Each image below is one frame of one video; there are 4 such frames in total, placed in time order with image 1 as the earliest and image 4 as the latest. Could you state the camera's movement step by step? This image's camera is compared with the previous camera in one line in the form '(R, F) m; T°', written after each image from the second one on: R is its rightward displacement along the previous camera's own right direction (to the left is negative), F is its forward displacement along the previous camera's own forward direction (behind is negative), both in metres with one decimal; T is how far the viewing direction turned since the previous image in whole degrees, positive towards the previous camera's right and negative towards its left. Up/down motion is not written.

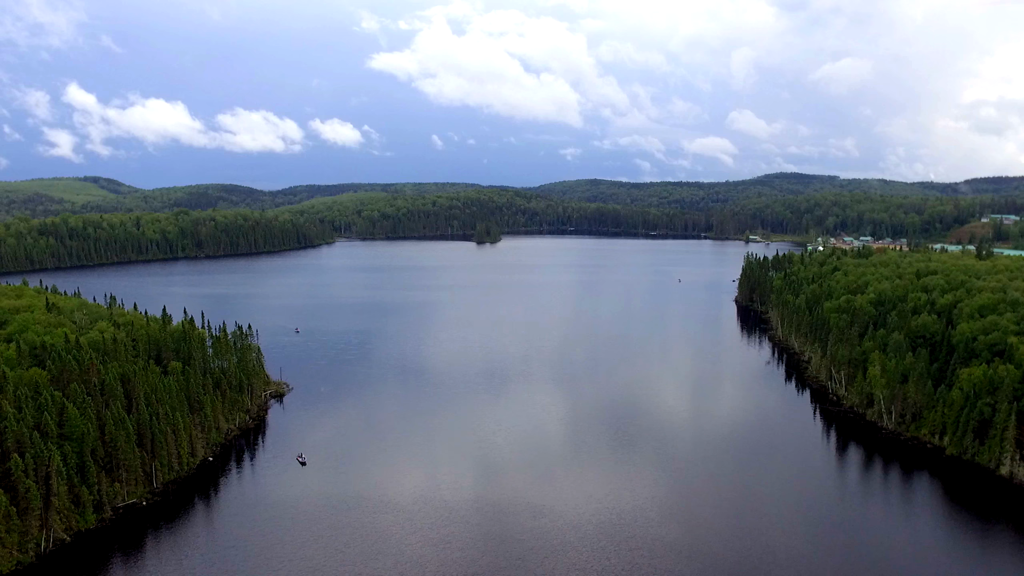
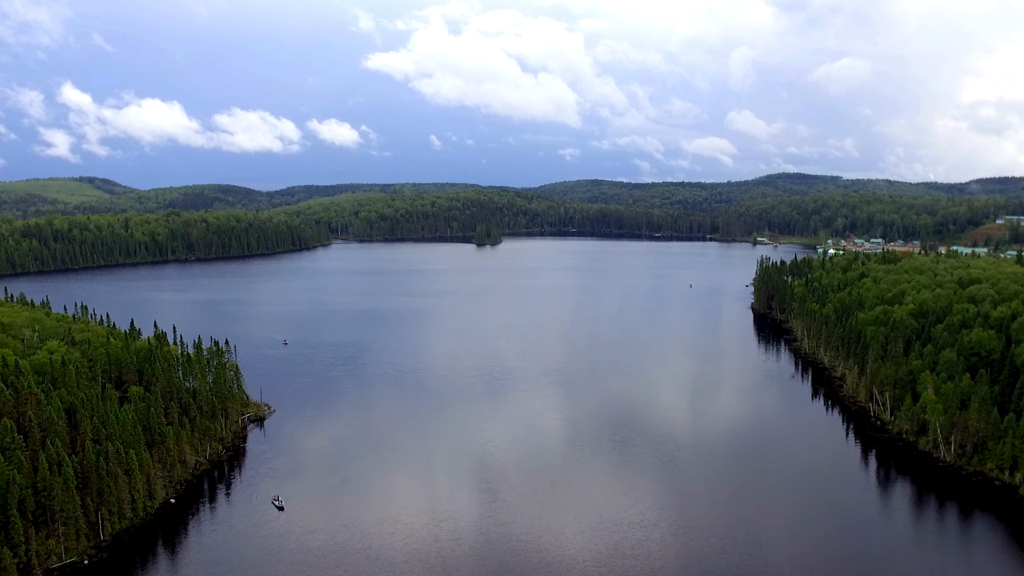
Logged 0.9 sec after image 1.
(-0.4, +4.6) m; 0°
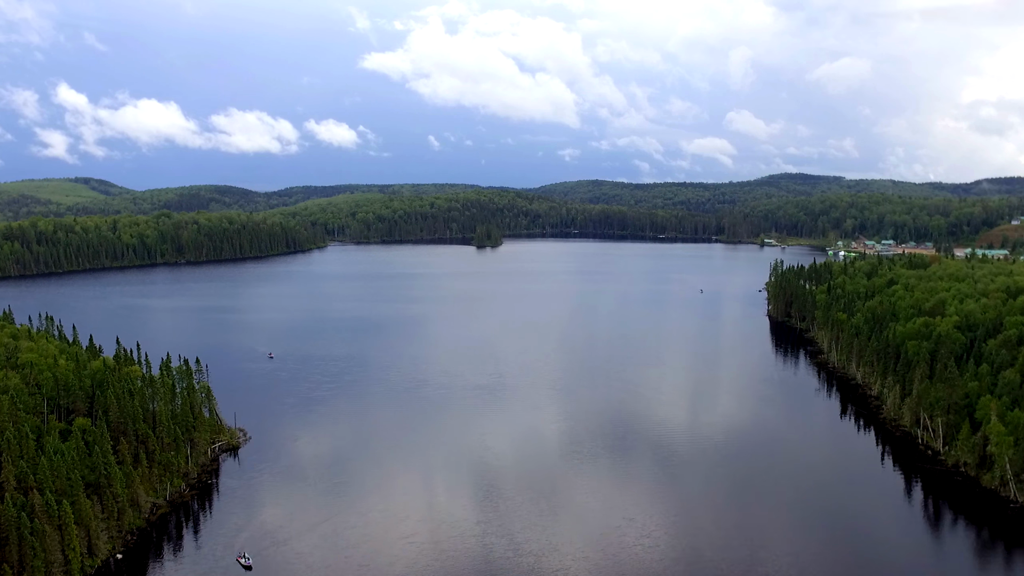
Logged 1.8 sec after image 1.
(-0.3, +4.5) m; 0°
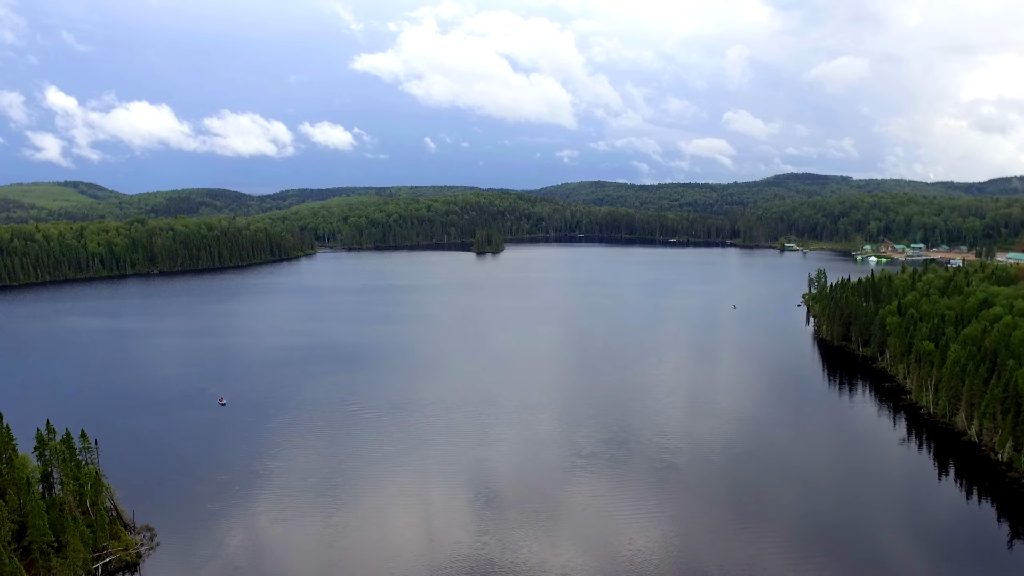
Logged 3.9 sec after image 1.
(-0.6, +11.0) m; 0°
